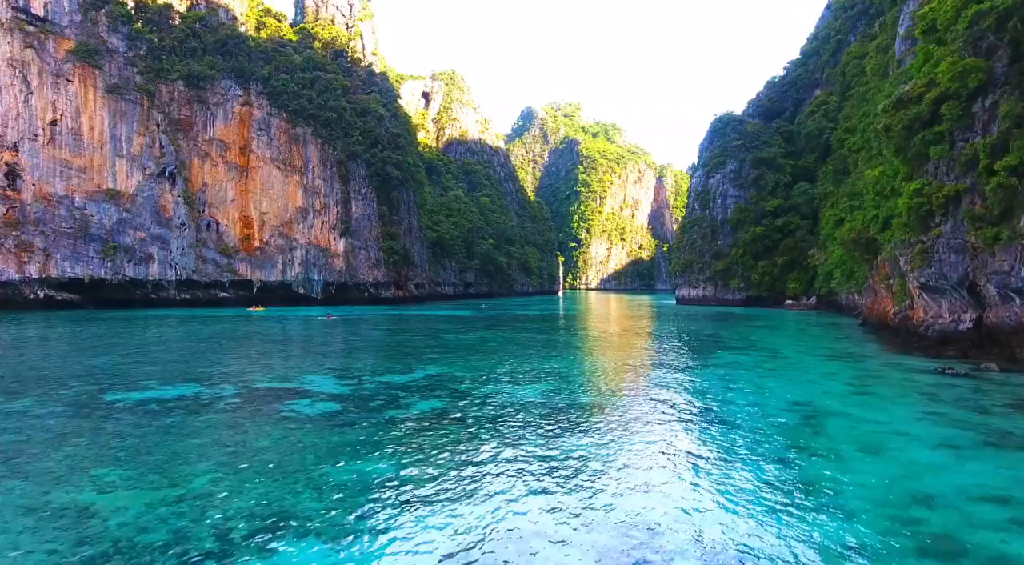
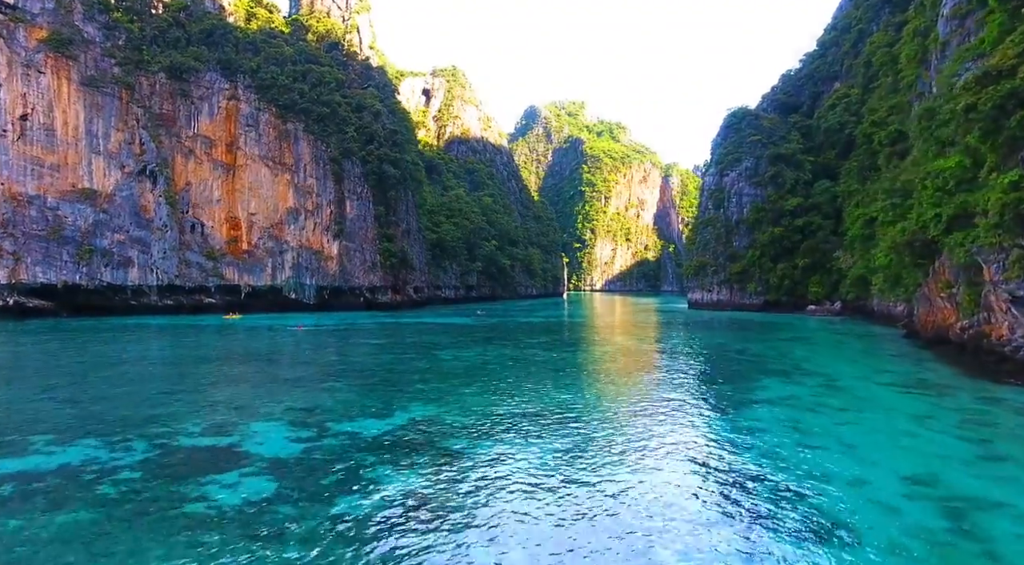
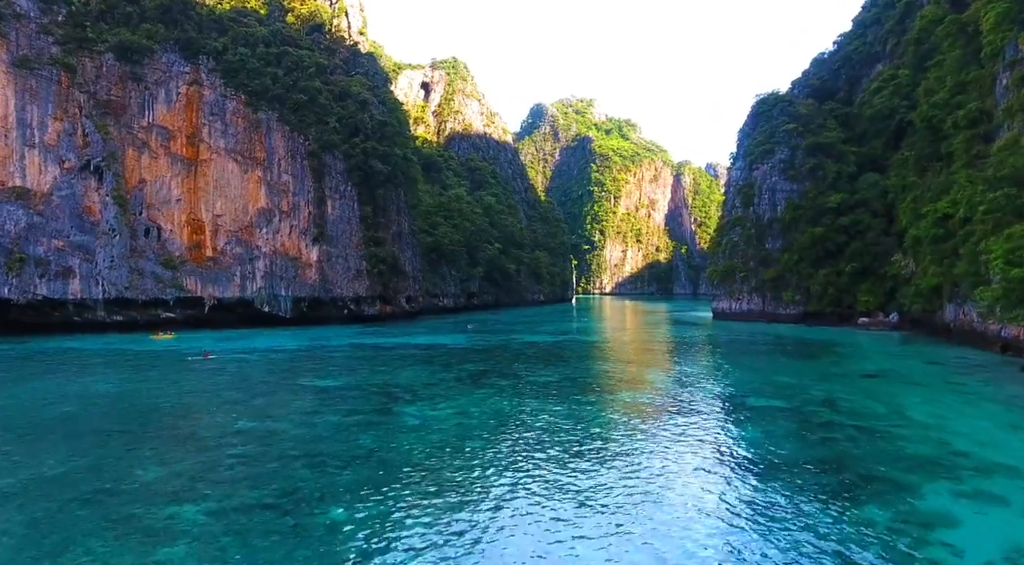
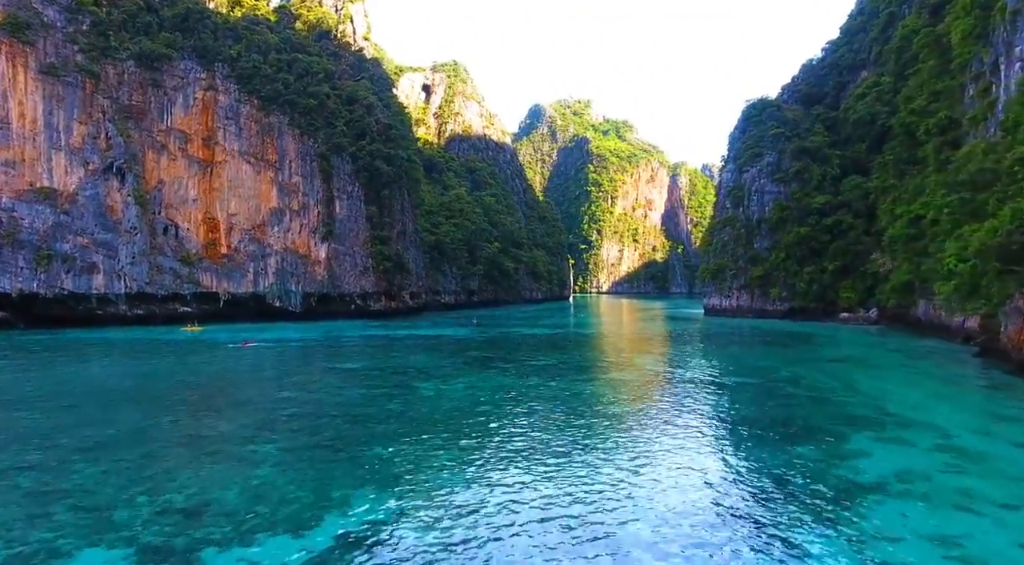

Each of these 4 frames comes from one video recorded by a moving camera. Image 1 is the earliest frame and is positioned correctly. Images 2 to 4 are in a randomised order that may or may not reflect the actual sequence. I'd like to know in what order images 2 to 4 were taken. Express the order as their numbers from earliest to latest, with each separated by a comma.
2, 4, 3
